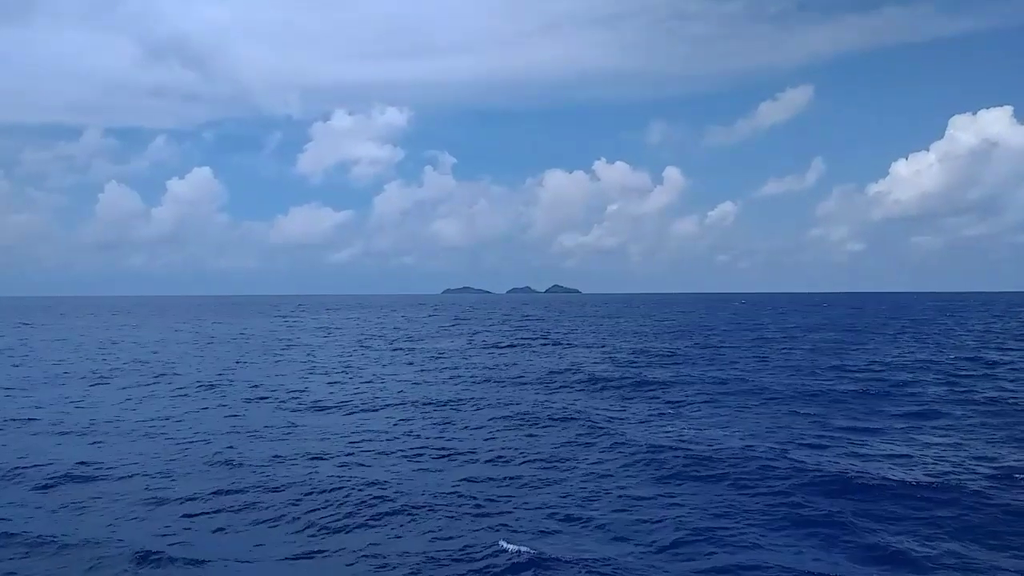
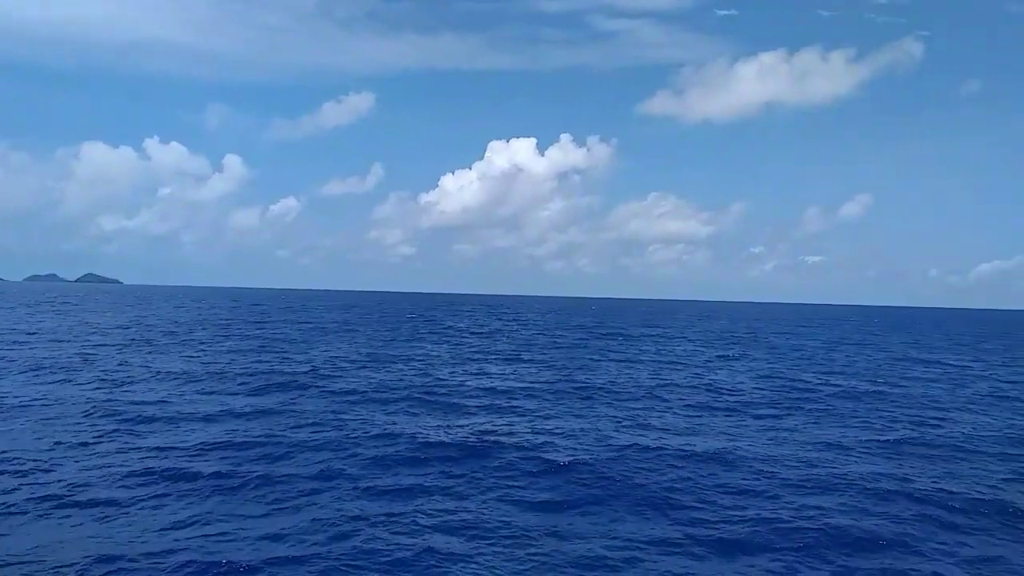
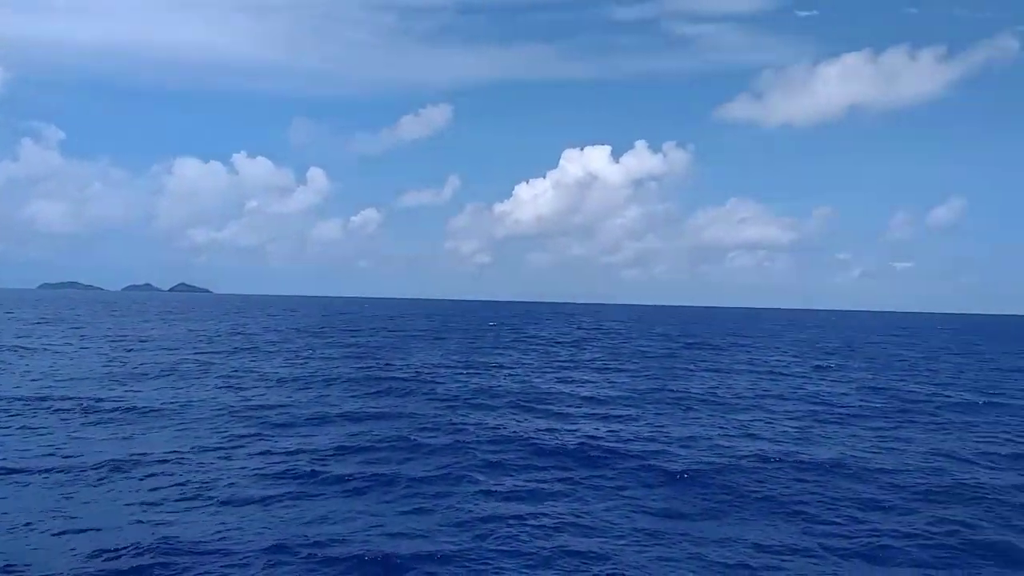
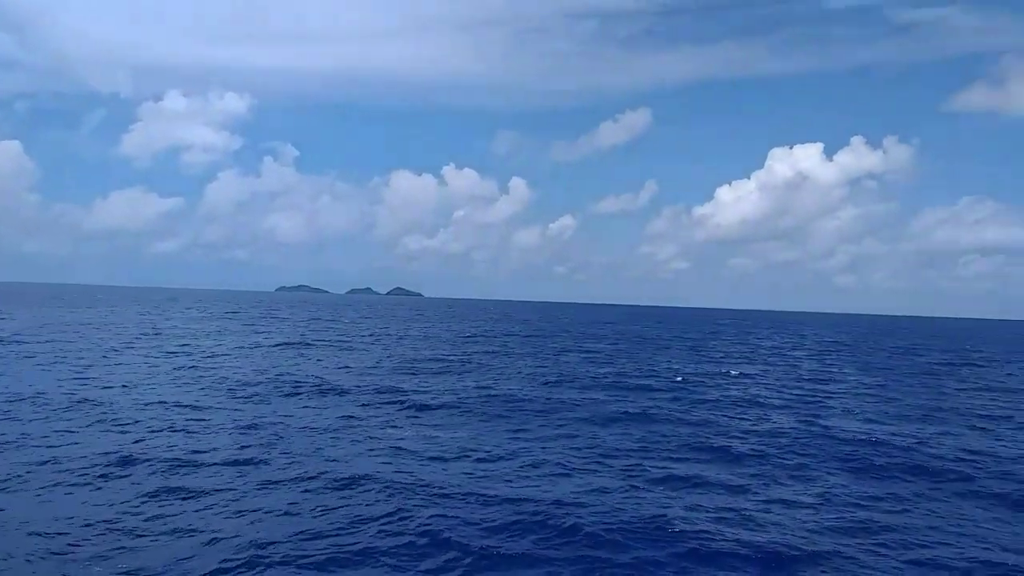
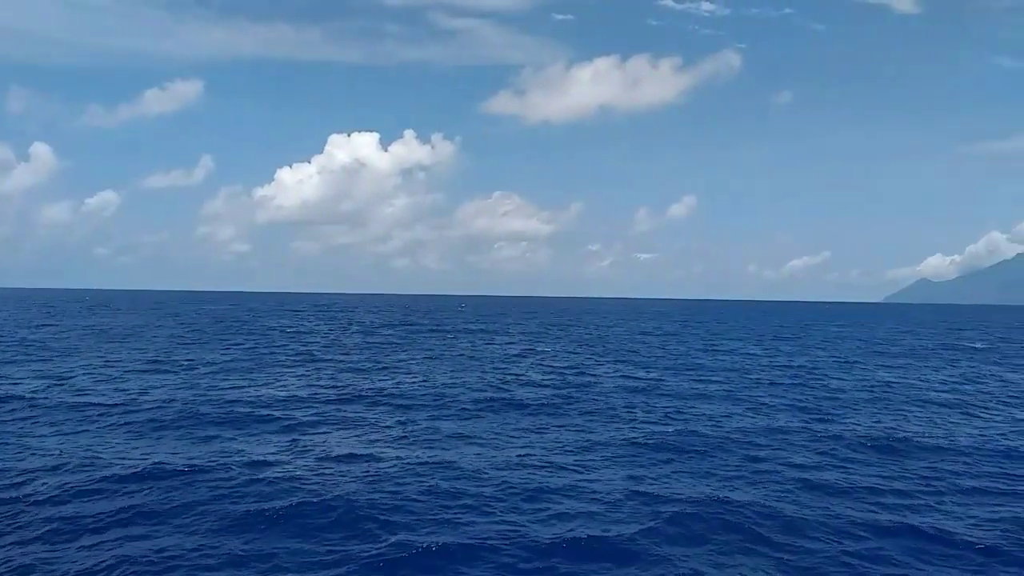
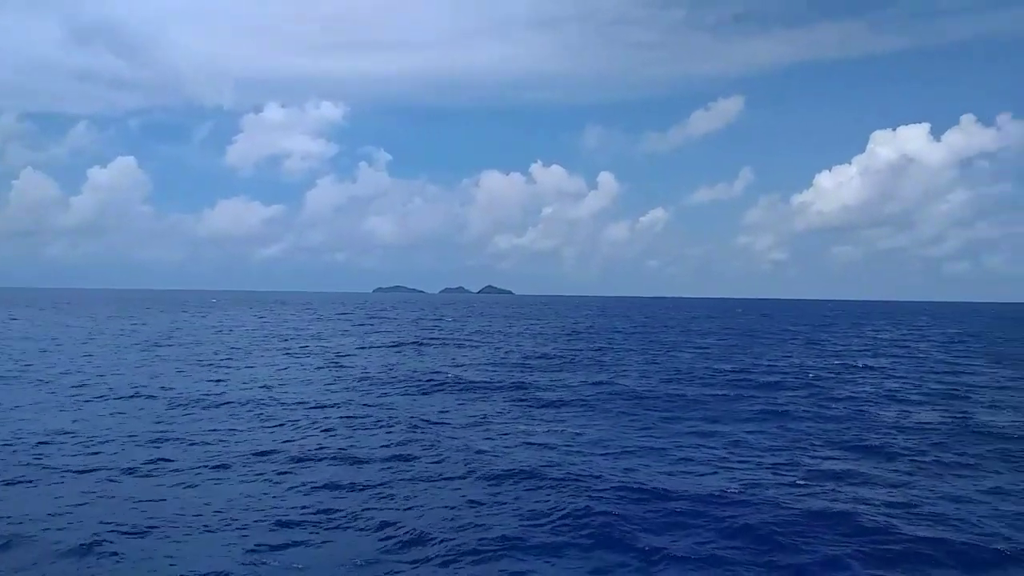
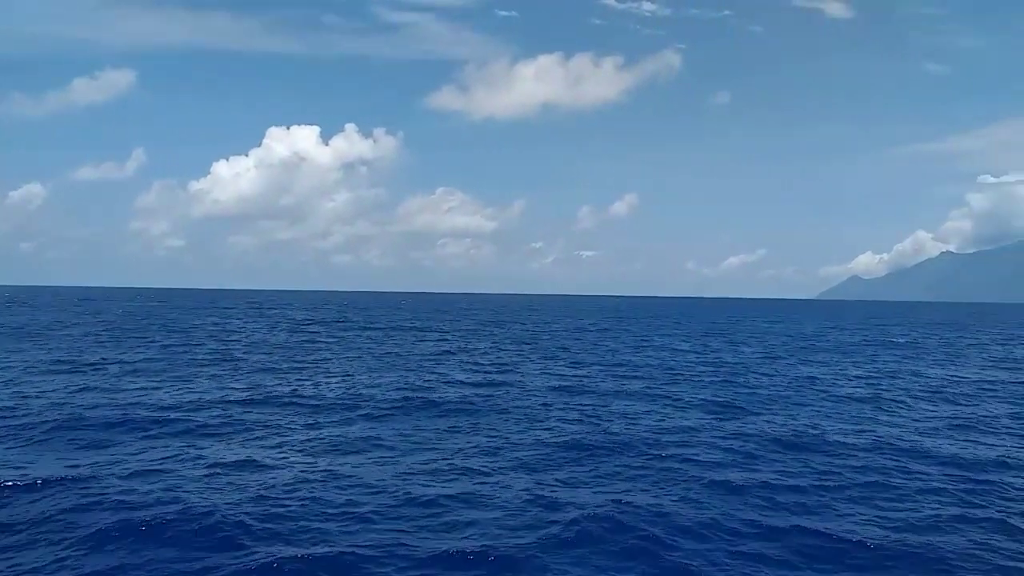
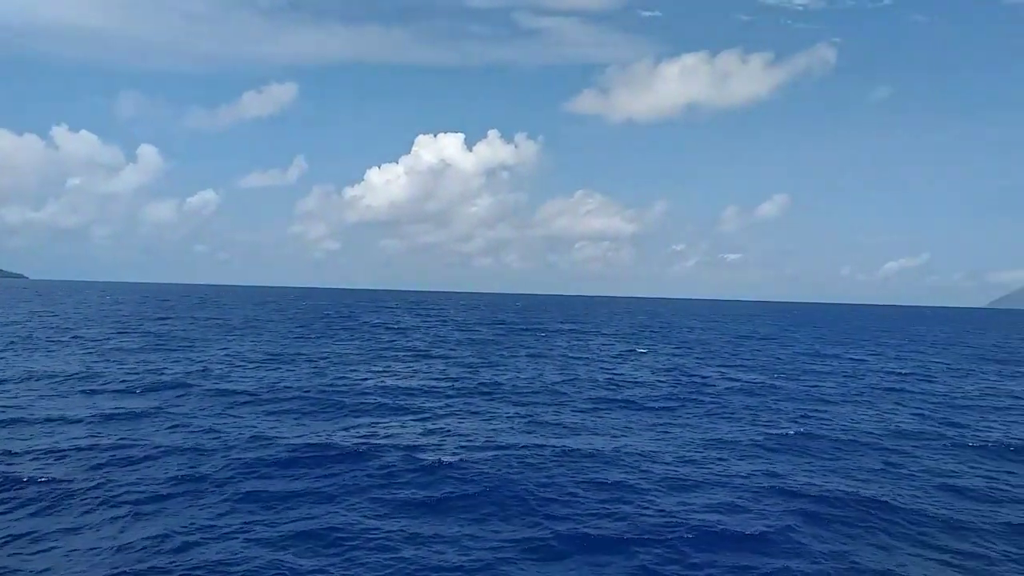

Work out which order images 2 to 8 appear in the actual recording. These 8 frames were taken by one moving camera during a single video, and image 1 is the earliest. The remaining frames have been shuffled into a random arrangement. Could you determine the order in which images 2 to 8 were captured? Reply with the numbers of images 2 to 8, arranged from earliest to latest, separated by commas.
6, 4, 3, 2, 8, 5, 7
